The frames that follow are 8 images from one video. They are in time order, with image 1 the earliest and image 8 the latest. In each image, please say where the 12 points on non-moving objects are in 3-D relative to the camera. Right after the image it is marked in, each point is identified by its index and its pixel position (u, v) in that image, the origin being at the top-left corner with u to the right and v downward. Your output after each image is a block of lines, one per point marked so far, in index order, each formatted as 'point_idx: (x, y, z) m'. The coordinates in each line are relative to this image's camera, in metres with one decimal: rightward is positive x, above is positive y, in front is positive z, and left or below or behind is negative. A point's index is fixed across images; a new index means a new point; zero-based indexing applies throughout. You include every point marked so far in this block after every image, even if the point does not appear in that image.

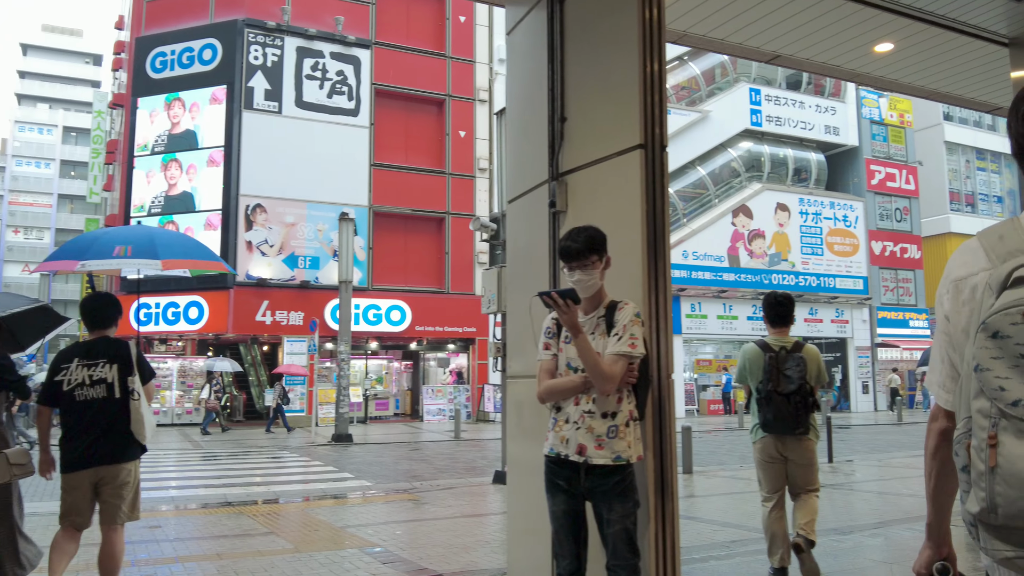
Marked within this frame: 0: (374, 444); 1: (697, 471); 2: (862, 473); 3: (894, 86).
0: (-2.9, -3.3, +18.1) m
1: (+2.6, -2.6, +12.1) m
2: (+4.9, -2.6, +11.9) m
3: (+2.9, +1.5, +6.4) m
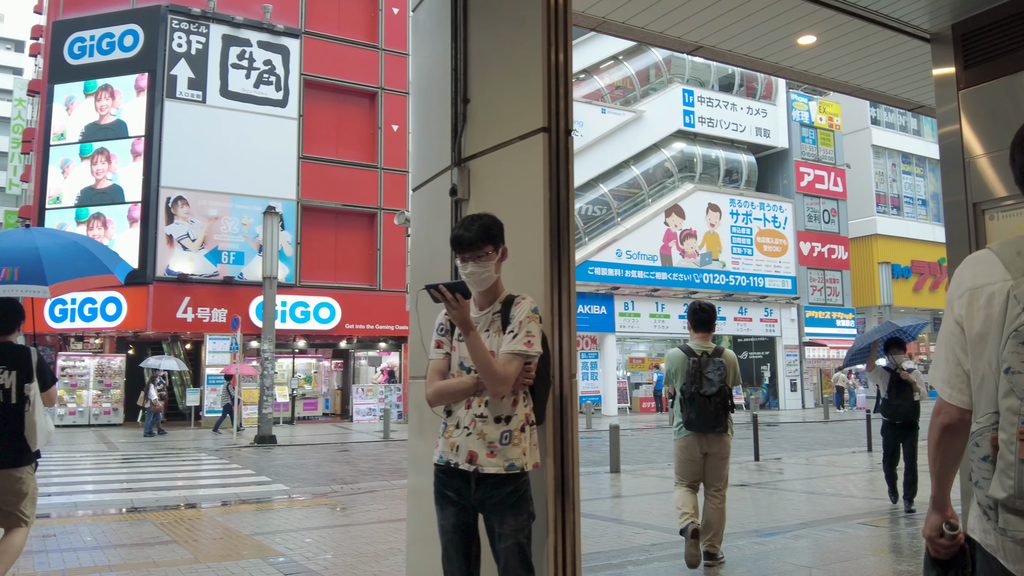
0: (-4.4, -3.3, +17.6) m
1: (+1.6, -2.6, +12.0) m
2: (+3.9, -2.6, +12.0) m
3: (+2.3, +1.6, +6.3) m
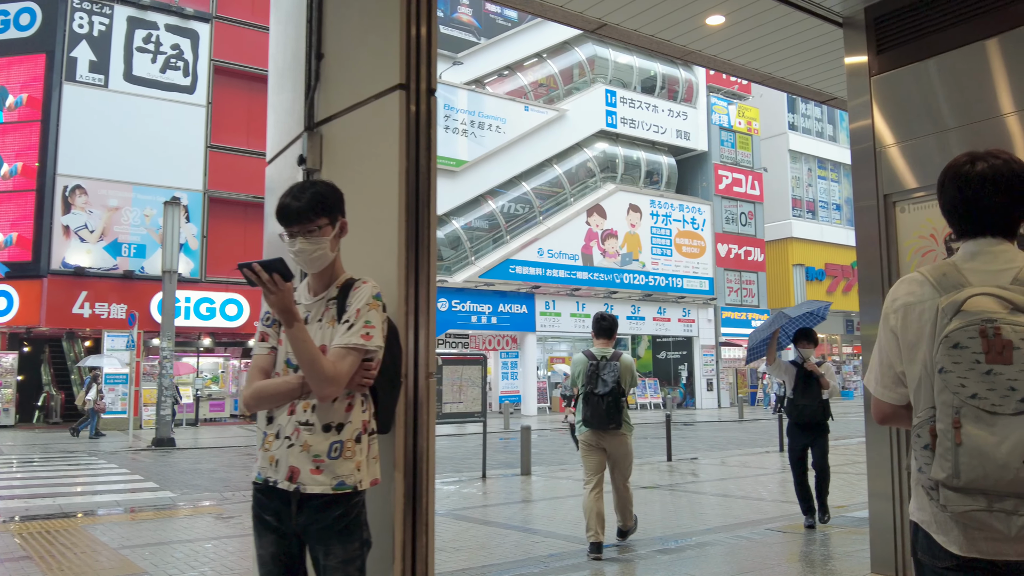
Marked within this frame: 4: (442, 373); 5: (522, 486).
0: (-6.1, -3.2, +16.7) m
1: (+0.3, -2.5, +11.6) m
2: (+2.6, -2.6, +11.8) m
3: (+1.6, +1.6, +6.1) m
4: (-0.9, -1.1, +10.4) m
5: (+0.1, -2.5, +10.4) m
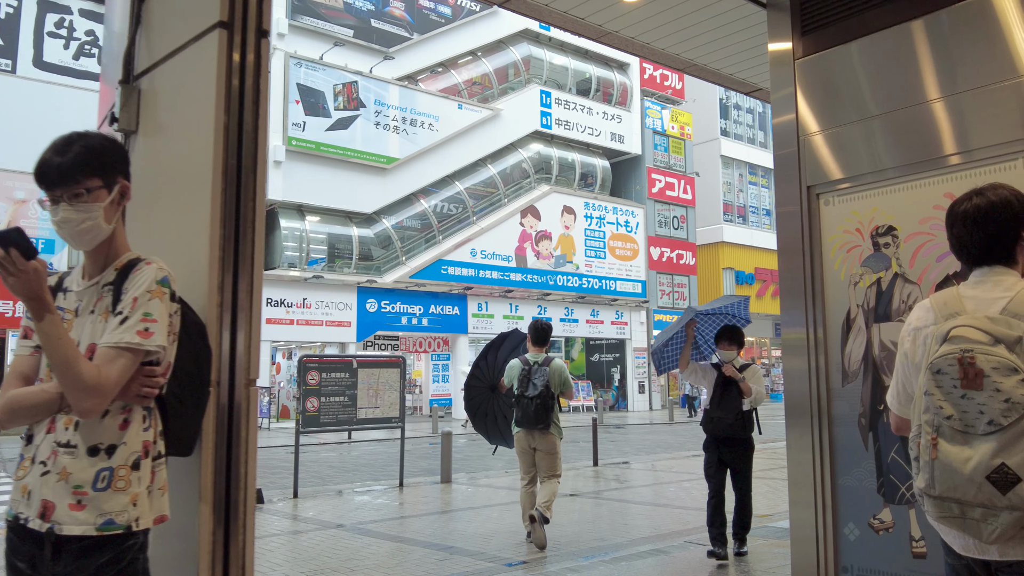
0: (-7.5, -3.1, +15.8) m
1: (-0.7, -2.5, +11.2) m
2: (+1.6, -2.6, +11.5) m
3: (+0.9, +1.6, +5.7) m
4: (-1.8, -1.0, +9.9) m
5: (-0.8, -2.4, +10.0) m
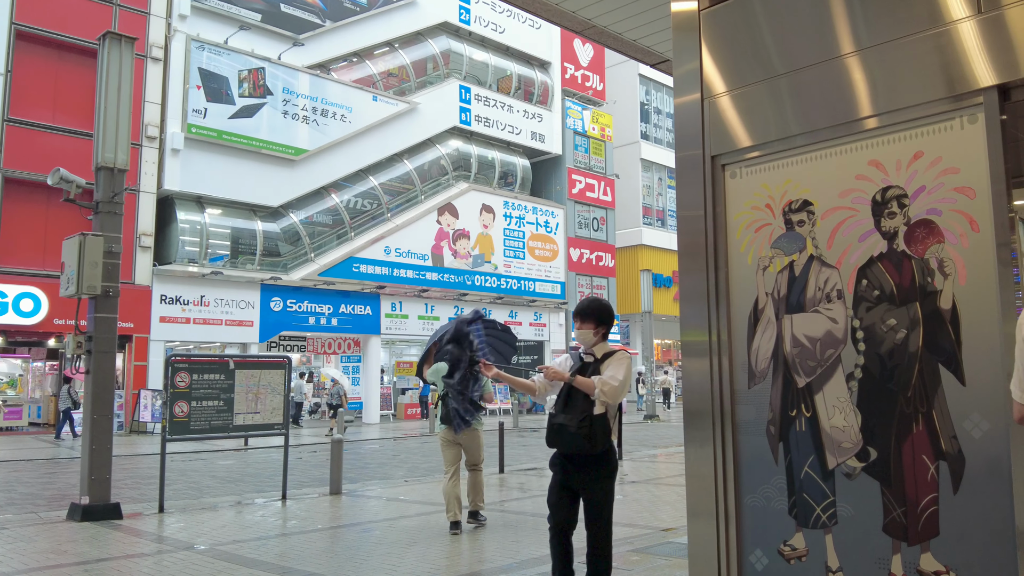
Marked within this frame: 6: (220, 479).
0: (-9.2, -3.0, +14.3) m
1: (-2.0, -2.5, +10.4) m
2: (+0.3, -2.5, +10.9) m
3: (+0.2, +1.6, +5.1) m
4: (-2.9, -1.0, +8.9) m
5: (-2.0, -2.4, +9.1) m
6: (-4.0, -2.6, +11.6) m
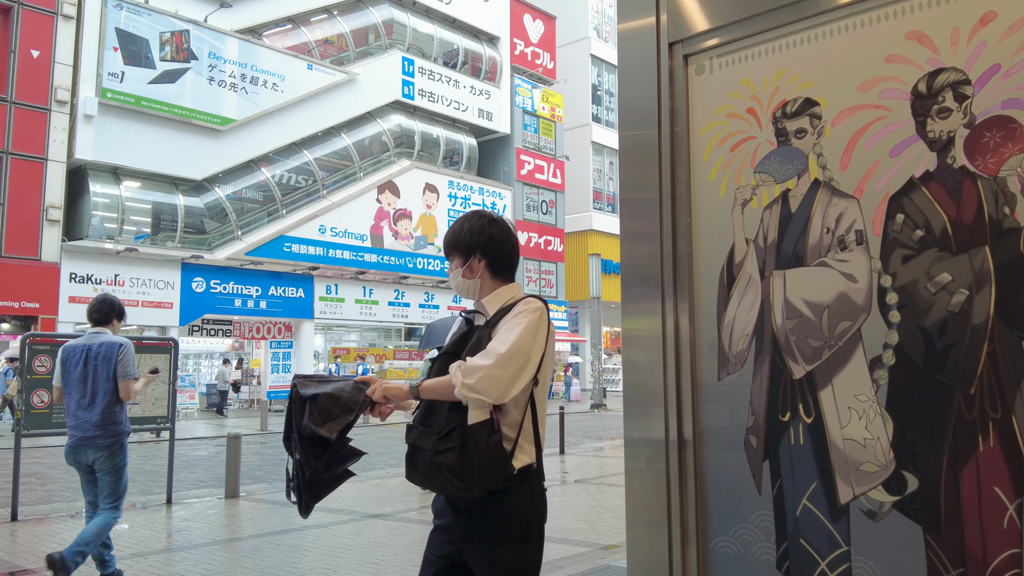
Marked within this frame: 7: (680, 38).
0: (-10.2, -2.6, +12.7) m
1: (-2.8, -2.2, +9.1) m
2: (-0.6, -2.3, +9.8) m
3: (-0.3, +1.8, +3.9) m
4: (-3.6, -0.7, +7.6) m
5: (-2.7, -2.1, +7.9) m
6: (-4.9, -2.3, +10.2) m
7: (+0.5, +0.8, +2.6) m
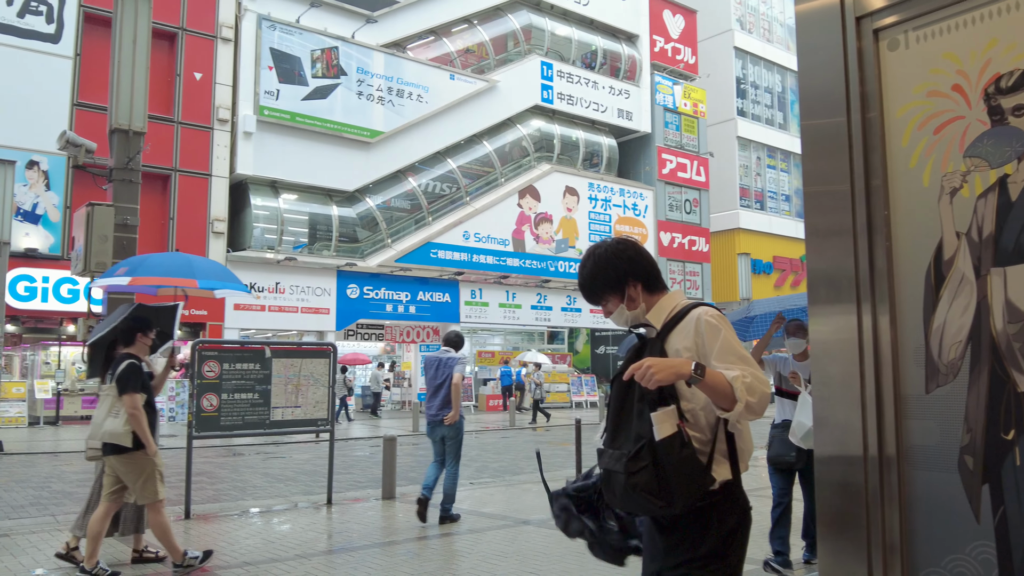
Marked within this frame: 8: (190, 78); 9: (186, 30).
0: (-7.9, -2.8, +14.0) m
1: (-1.2, -2.3, +9.3) m
2: (+1.1, -2.3, +9.6) m
3: (+0.4, +1.8, +3.8) m
4: (-2.3, -0.8, +8.0) m
5: (-1.3, -2.2, +8.1) m
6: (-3.0, -2.4, +10.8) m
7: (+1.0, +0.8, +2.3) m
8: (-7.4, +4.8, +19.5) m
9: (-7.5, +6.0, +19.5) m
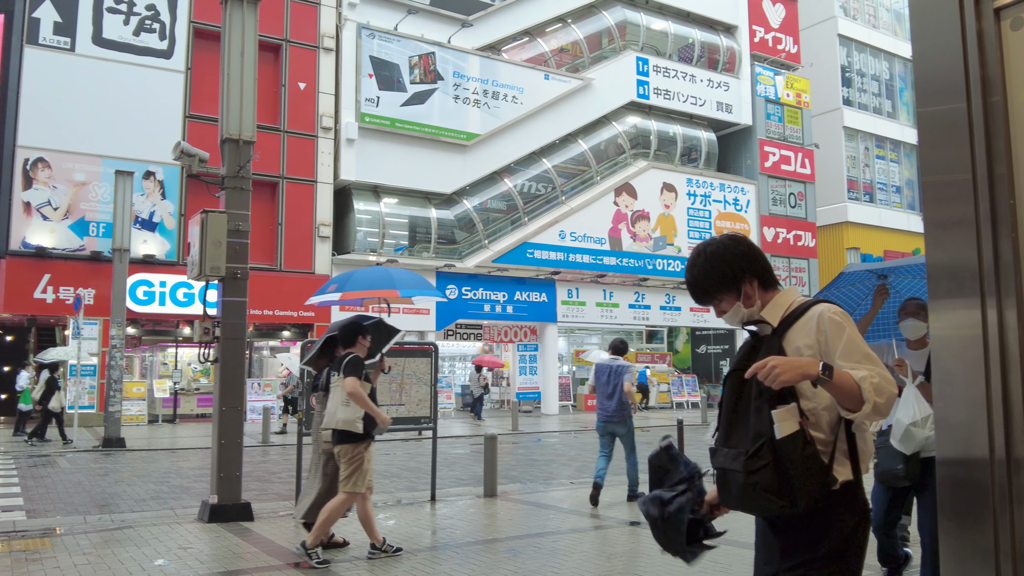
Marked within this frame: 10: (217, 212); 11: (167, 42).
0: (-6.2, -2.8, +14.8) m
1: (-0.1, -2.3, +9.4) m
2: (+2.3, -2.3, +9.4) m
3: (+0.8, +1.8, +3.7) m
4: (-1.3, -0.8, +8.2) m
5: (-0.3, -2.2, +8.2) m
6: (-1.7, -2.4, +11.1) m
7: (+1.3, +0.8, +2.2) m
8: (-5.2, +4.8, +20.2) m
9: (-5.3, +5.9, +20.3) m
10: (-2.4, +0.6, +6.9) m
11: (-8.3, +6.0, +20.9) m
